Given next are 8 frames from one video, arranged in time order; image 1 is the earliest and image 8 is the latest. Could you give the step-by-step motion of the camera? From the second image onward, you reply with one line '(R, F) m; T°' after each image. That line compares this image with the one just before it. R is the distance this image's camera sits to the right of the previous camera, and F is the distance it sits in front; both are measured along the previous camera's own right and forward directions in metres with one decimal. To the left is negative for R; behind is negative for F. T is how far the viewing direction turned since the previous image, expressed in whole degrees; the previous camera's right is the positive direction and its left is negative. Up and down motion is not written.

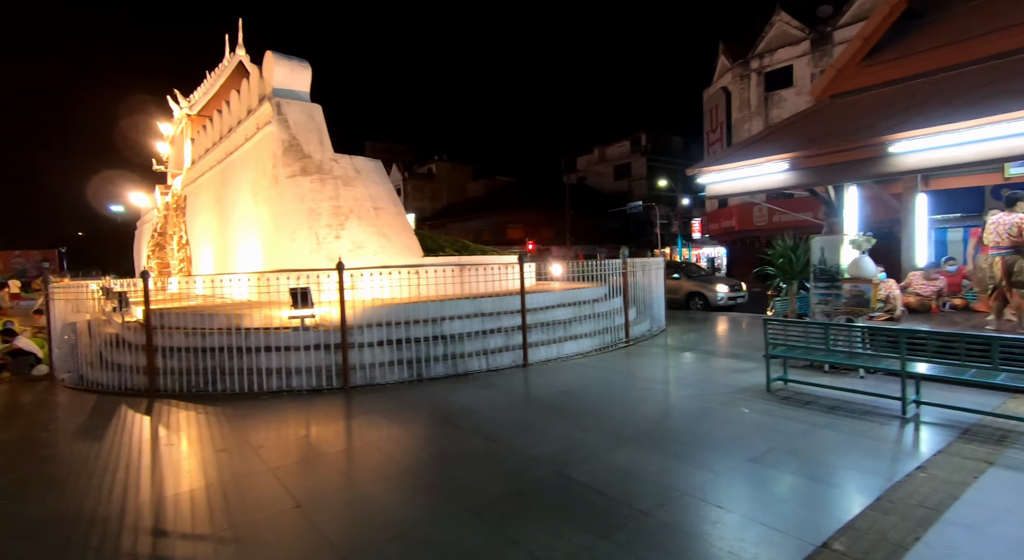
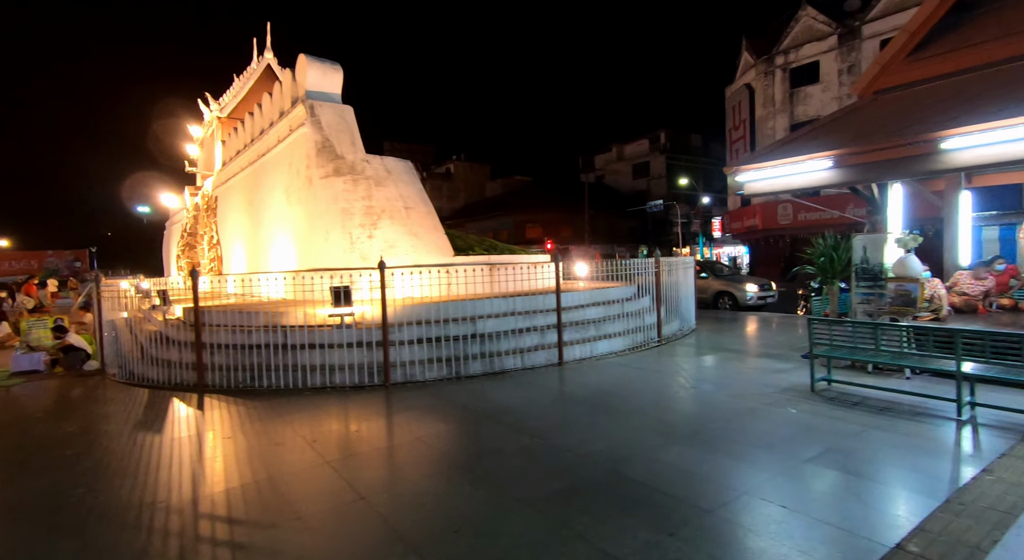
(-0.2, -0.1) m; -2°
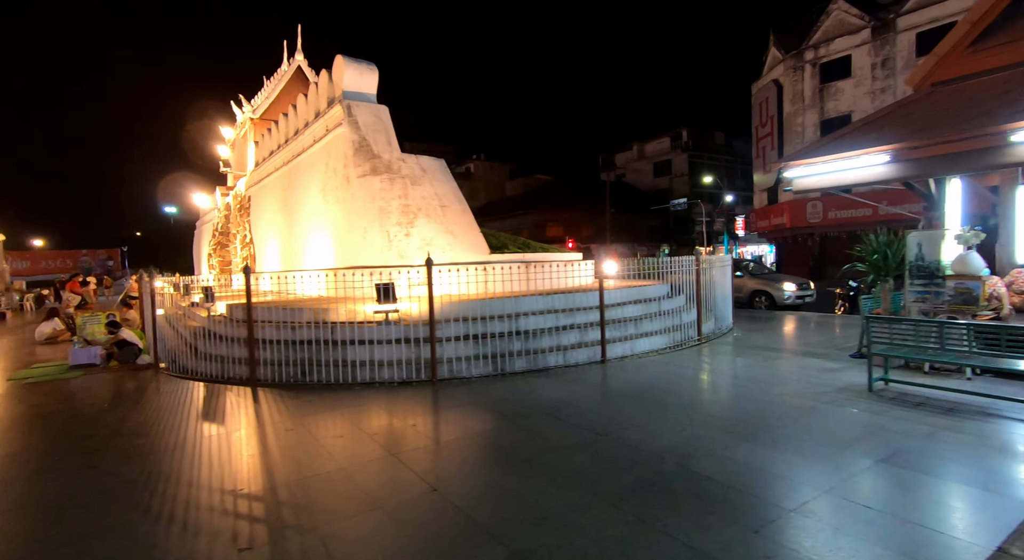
(-0.3, 0.0) m; -2°
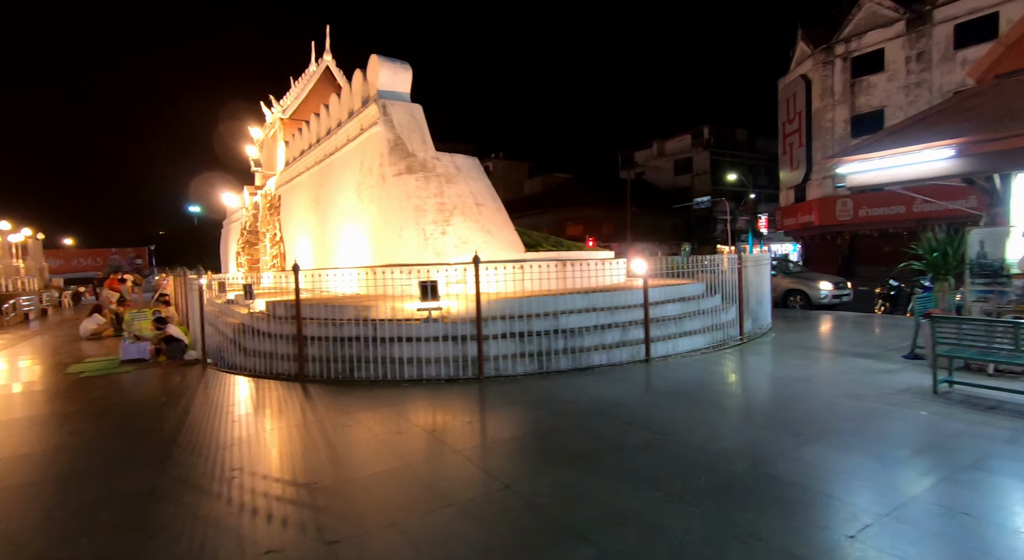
(-0.3, 0.0) m; -2°
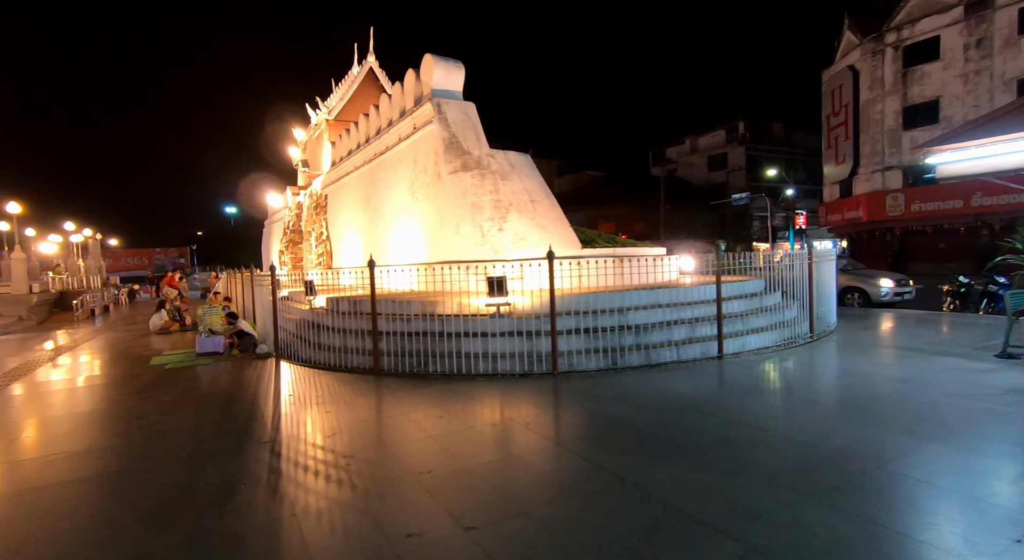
(-0.5, 0.0) m; -3°
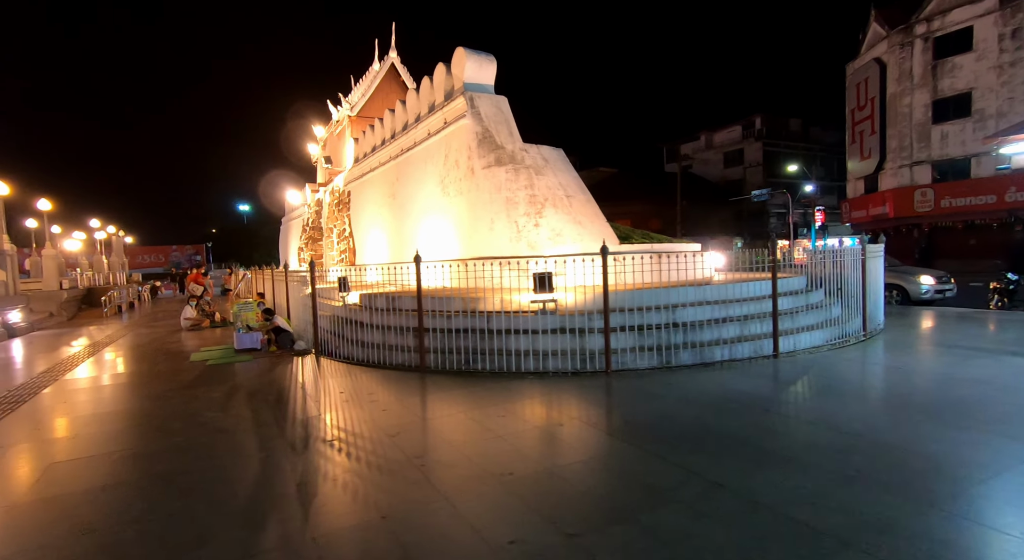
(-0.4, +0.2) m; -1°
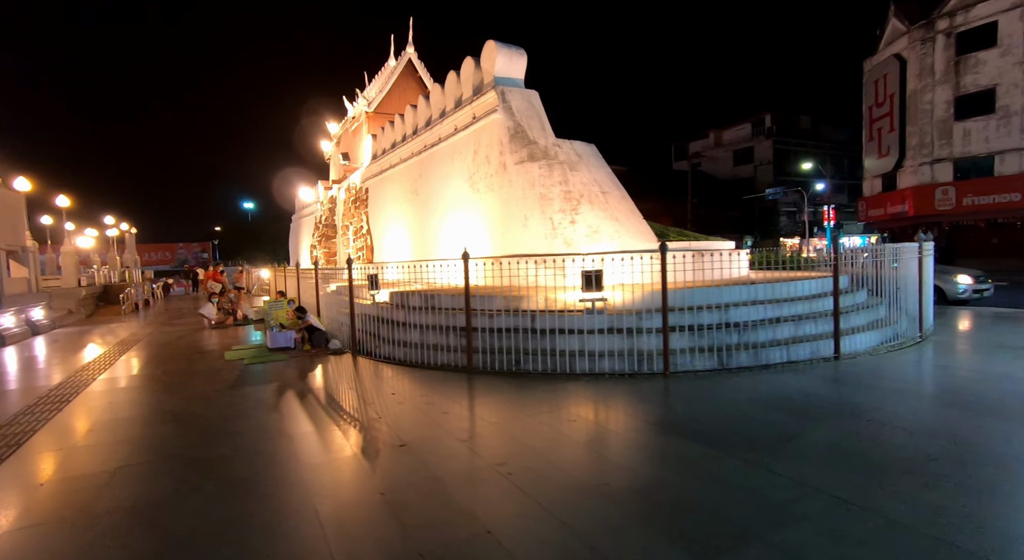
(-0.5, +0.2) m; -1°
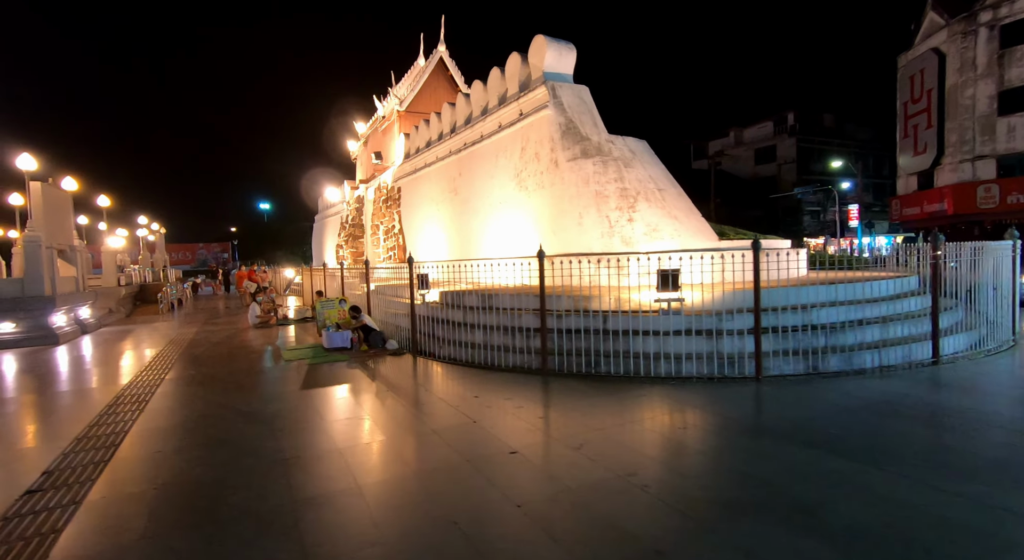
(-0.7, +0.2) m; -2°
